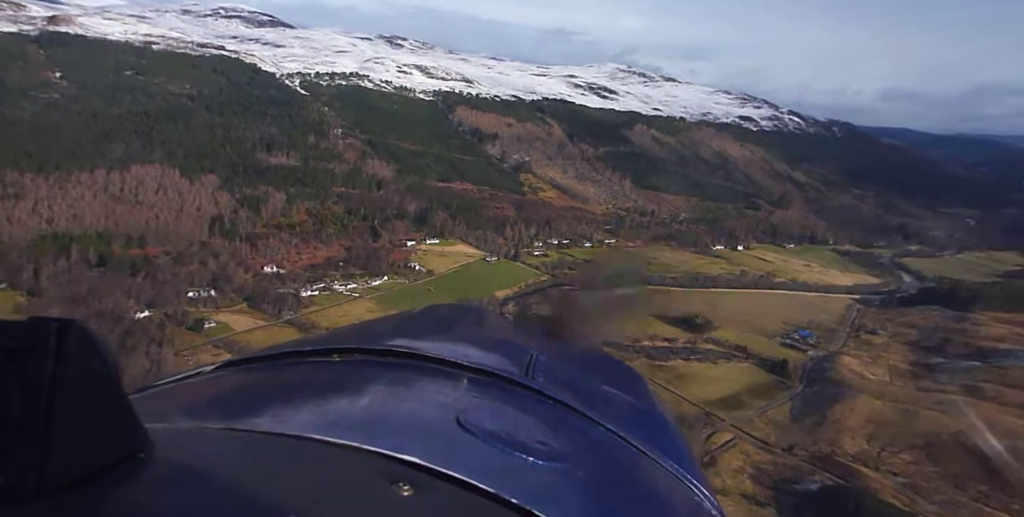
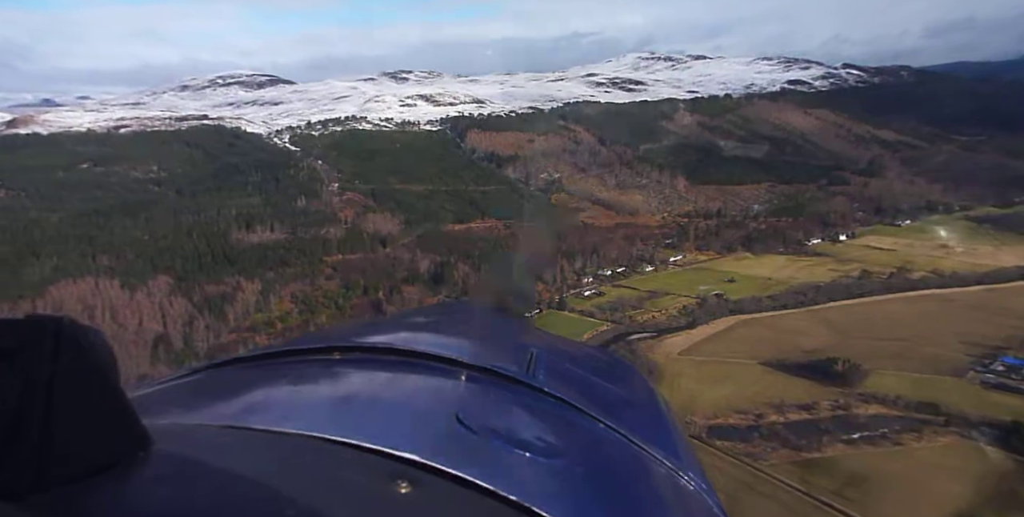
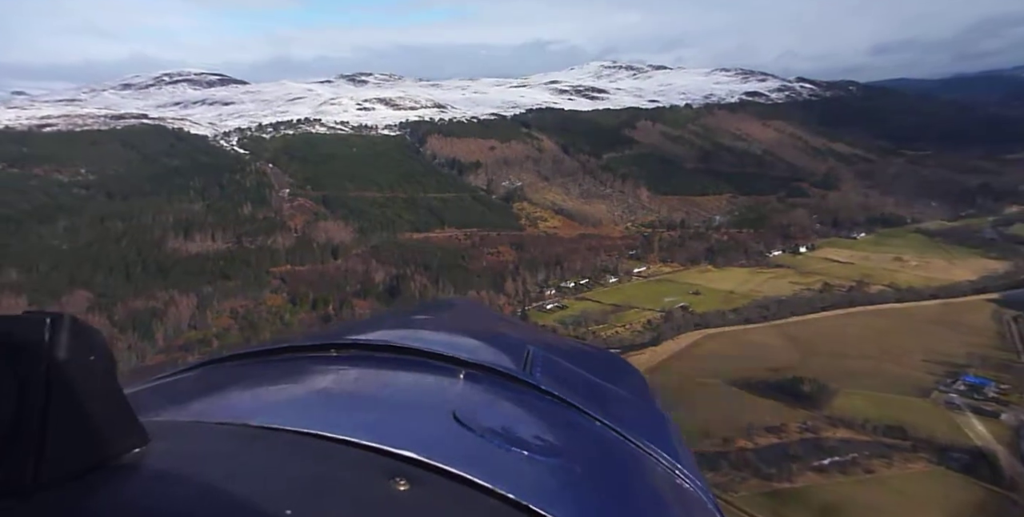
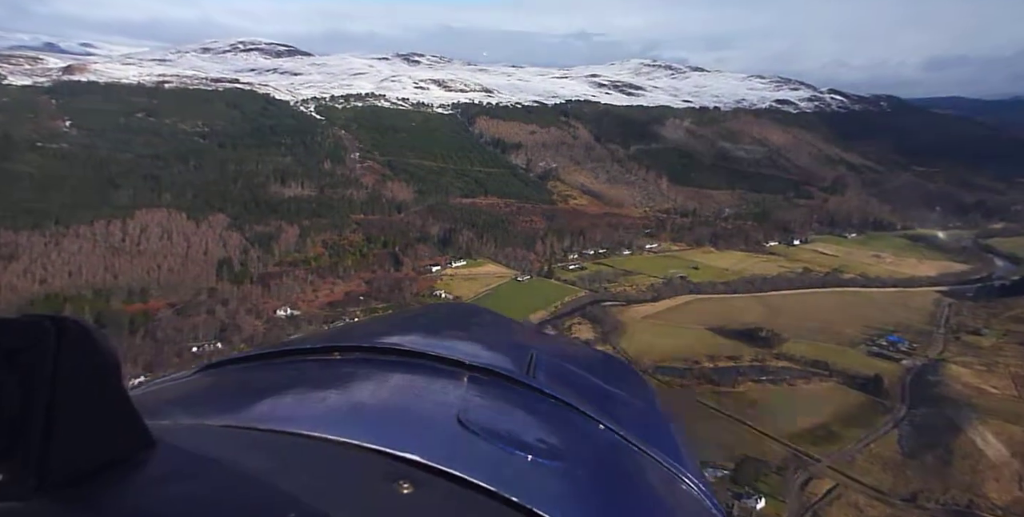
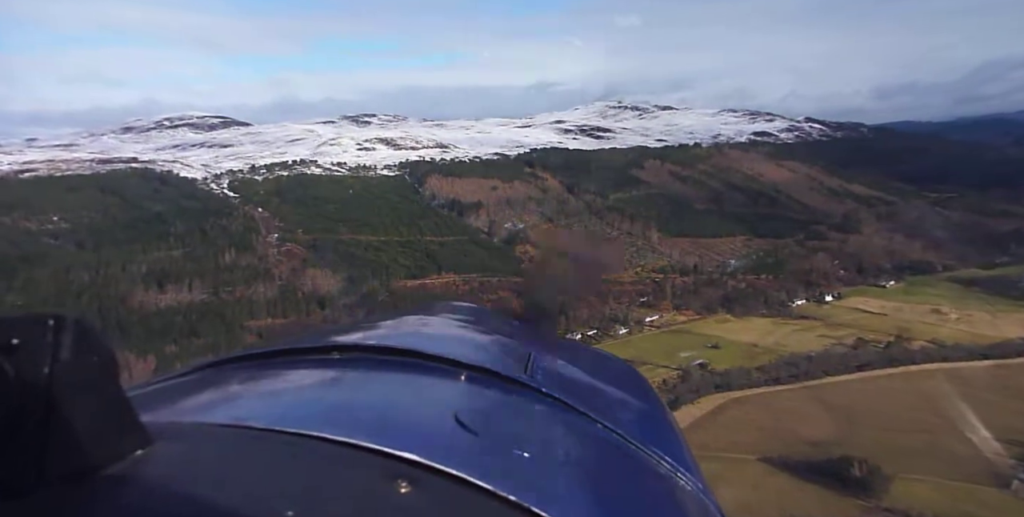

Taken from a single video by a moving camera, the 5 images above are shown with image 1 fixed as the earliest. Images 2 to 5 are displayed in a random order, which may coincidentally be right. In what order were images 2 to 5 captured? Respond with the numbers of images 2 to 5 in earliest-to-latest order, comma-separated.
4, 2, 3, 5
